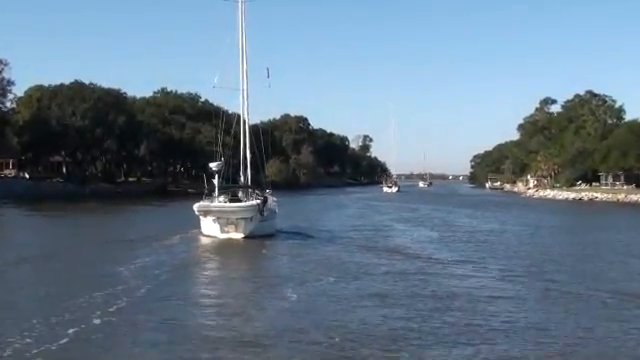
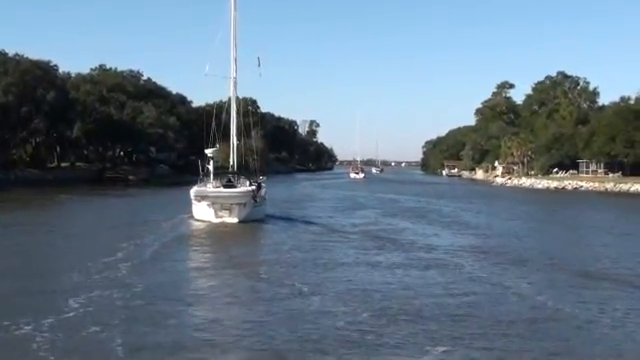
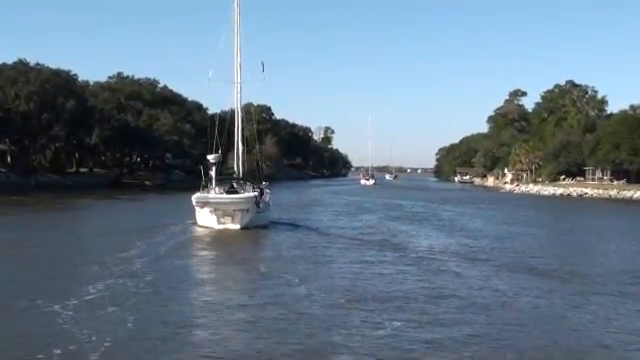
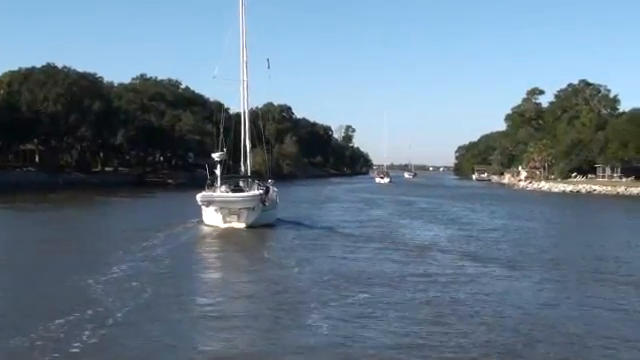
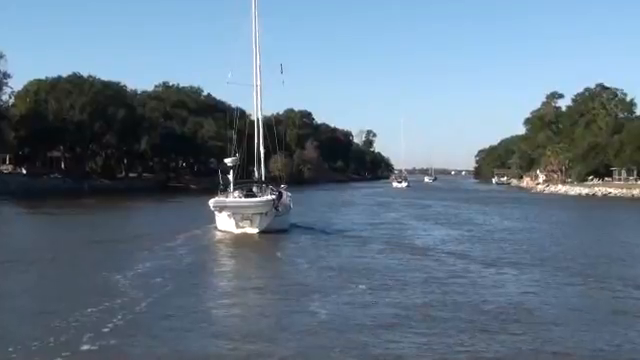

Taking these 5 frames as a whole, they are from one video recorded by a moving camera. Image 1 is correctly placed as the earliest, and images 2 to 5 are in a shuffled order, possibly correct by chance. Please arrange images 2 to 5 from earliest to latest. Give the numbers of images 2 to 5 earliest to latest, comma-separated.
5, 4, 3, 2
